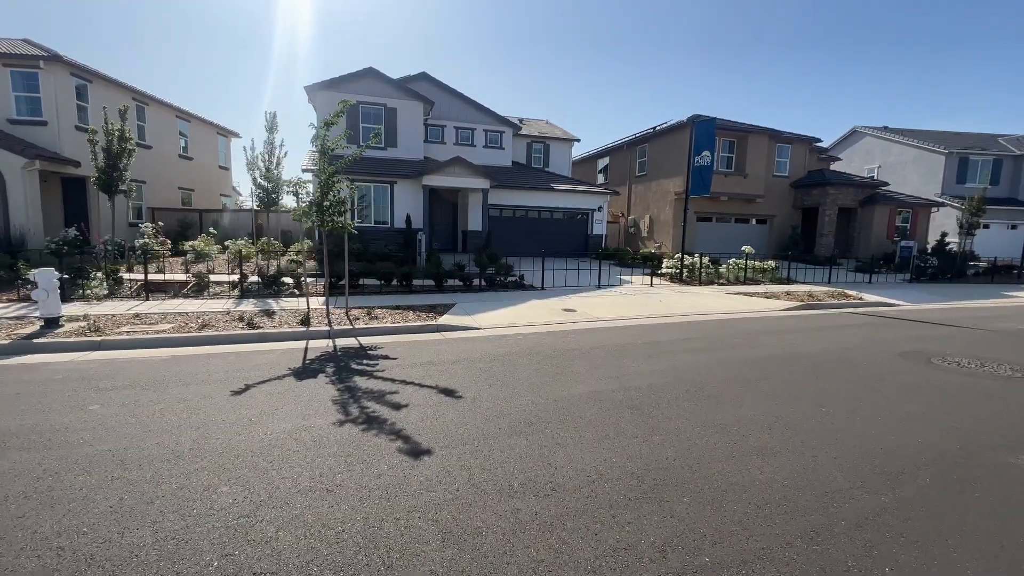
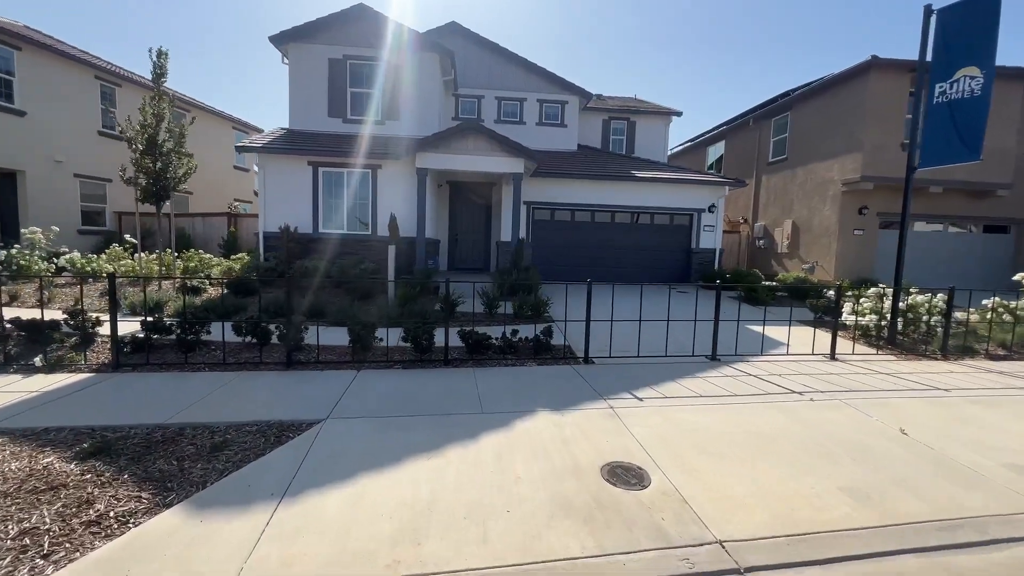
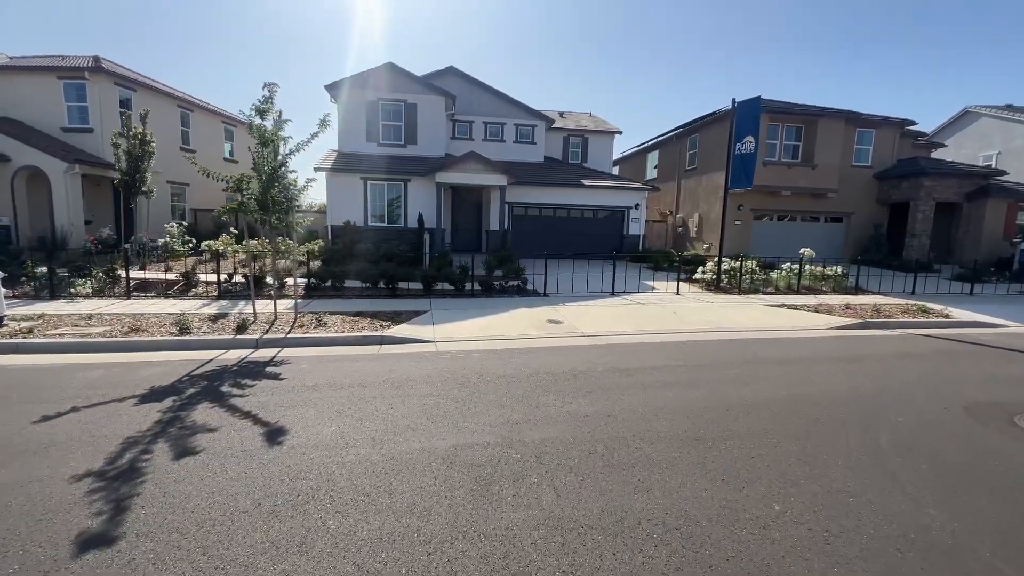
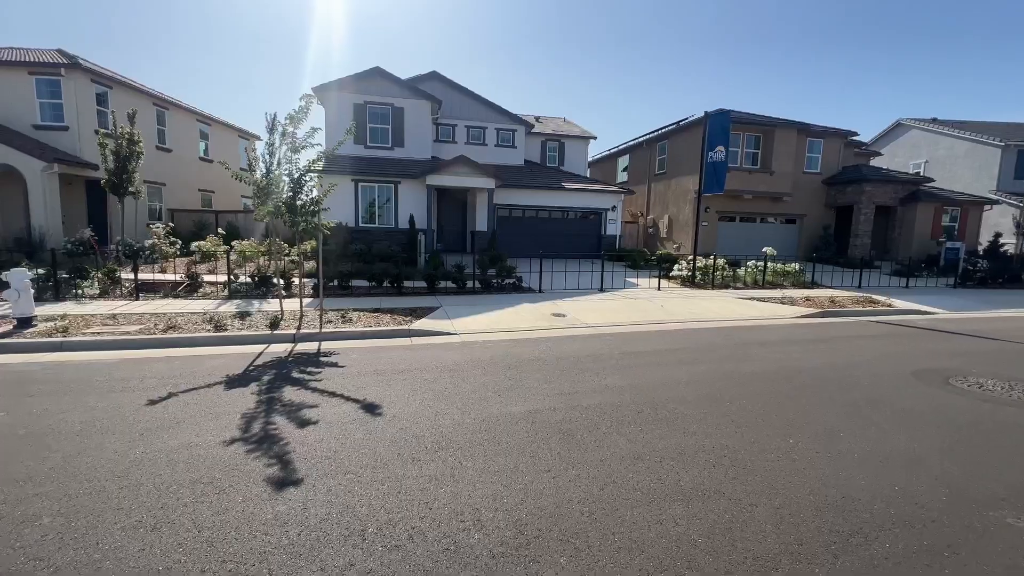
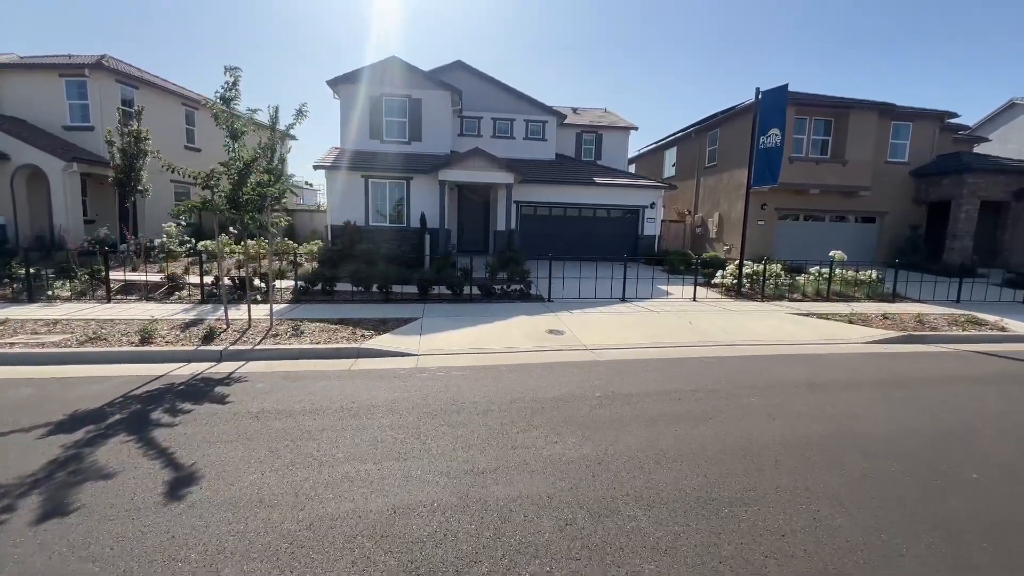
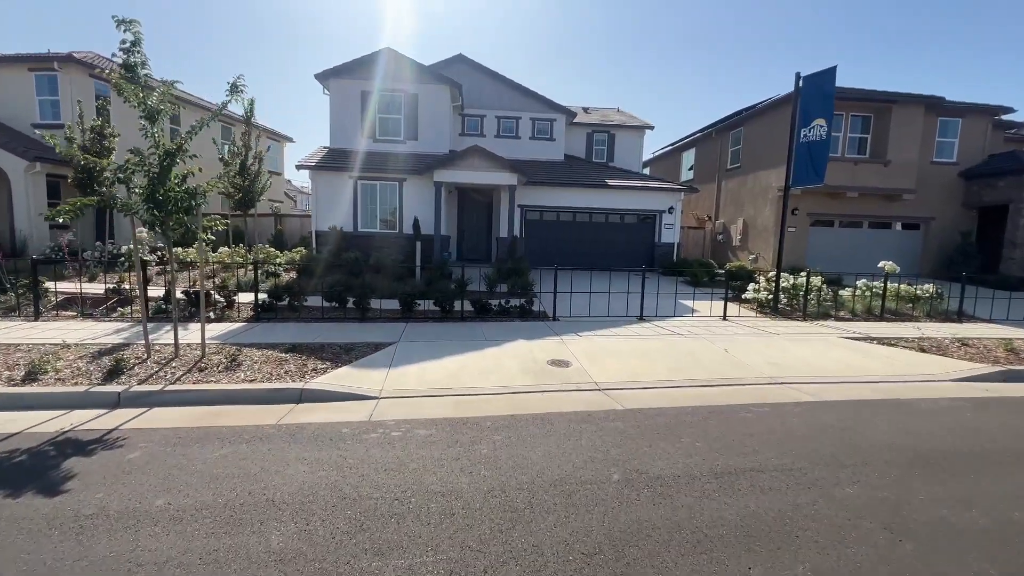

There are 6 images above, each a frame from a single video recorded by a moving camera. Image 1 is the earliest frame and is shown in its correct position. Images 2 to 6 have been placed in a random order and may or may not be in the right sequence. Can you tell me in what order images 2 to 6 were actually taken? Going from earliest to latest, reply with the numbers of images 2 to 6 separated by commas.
4, 3, 5, 6, 2
